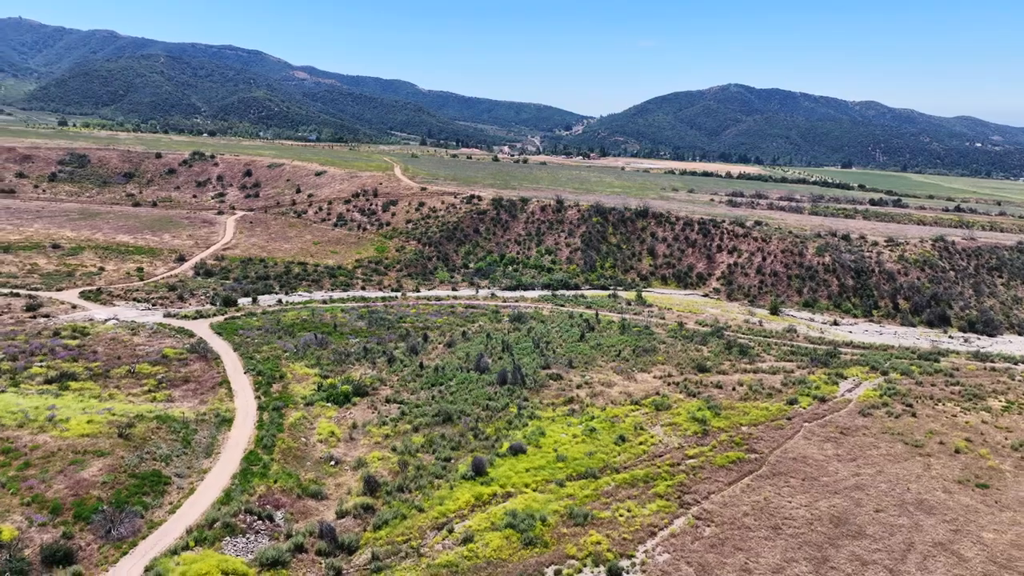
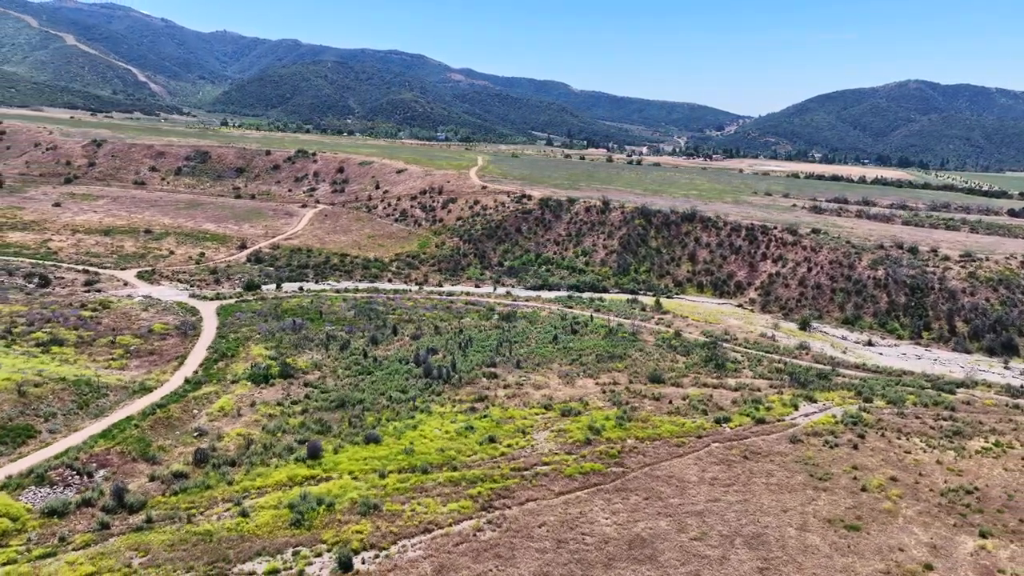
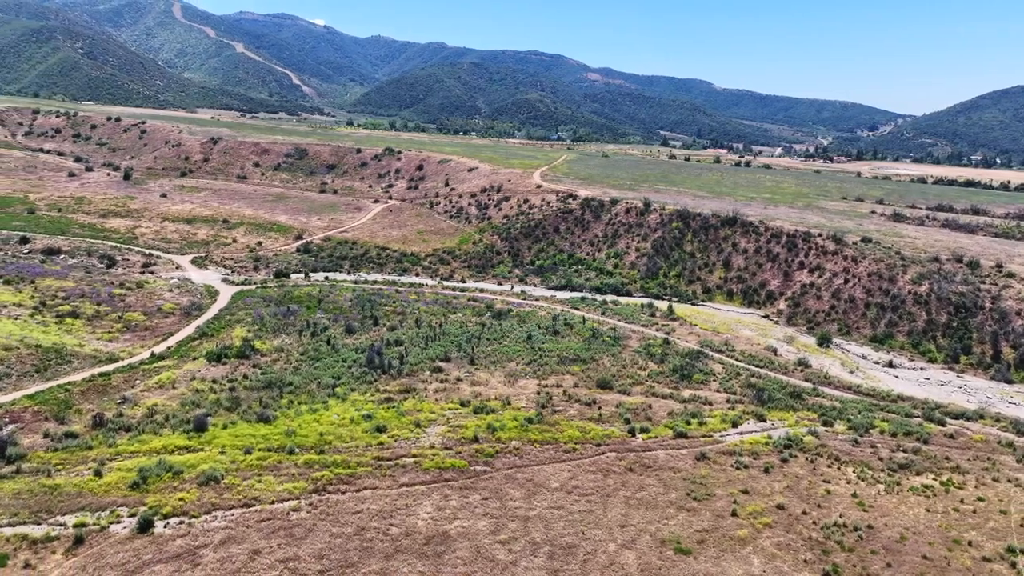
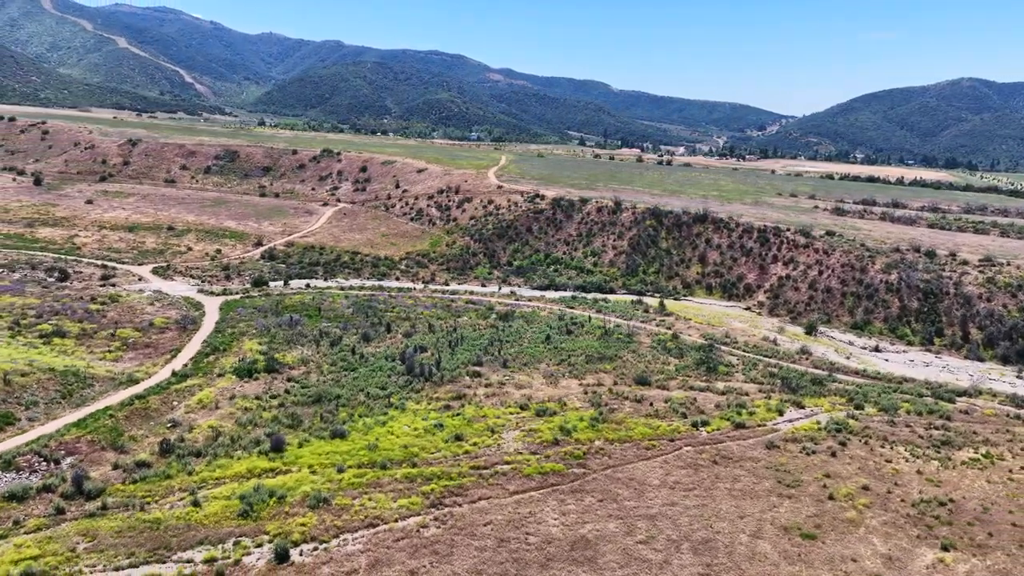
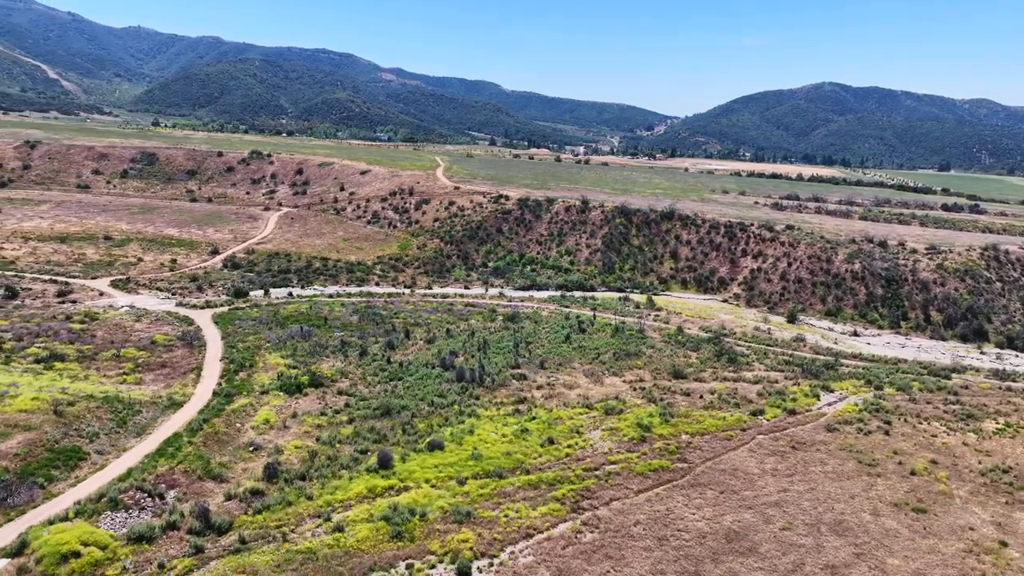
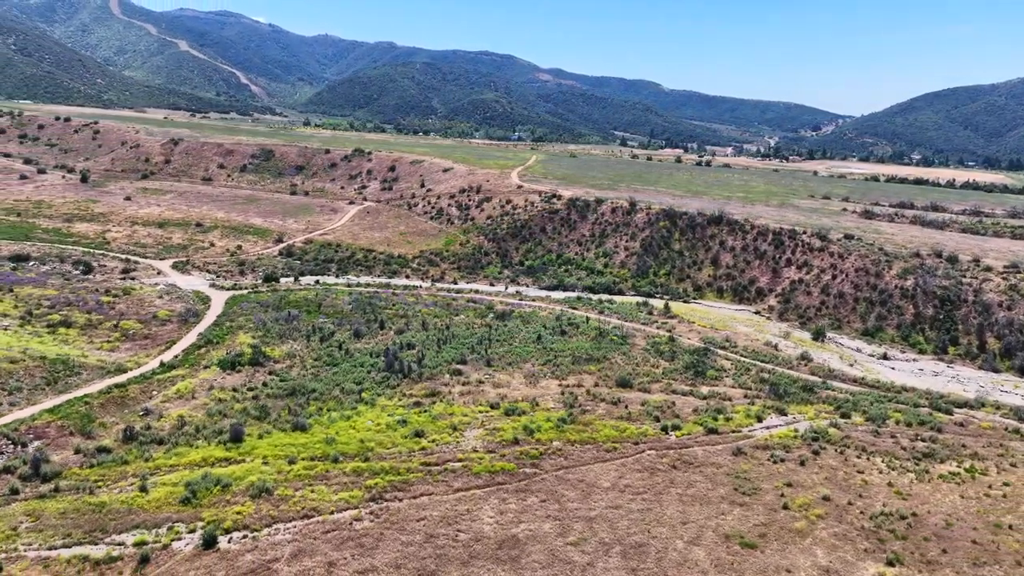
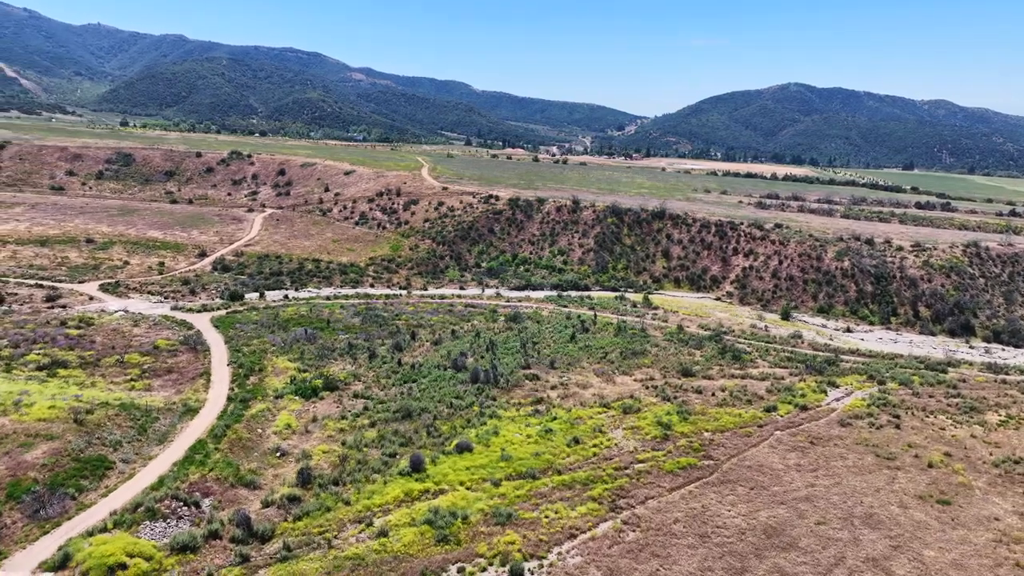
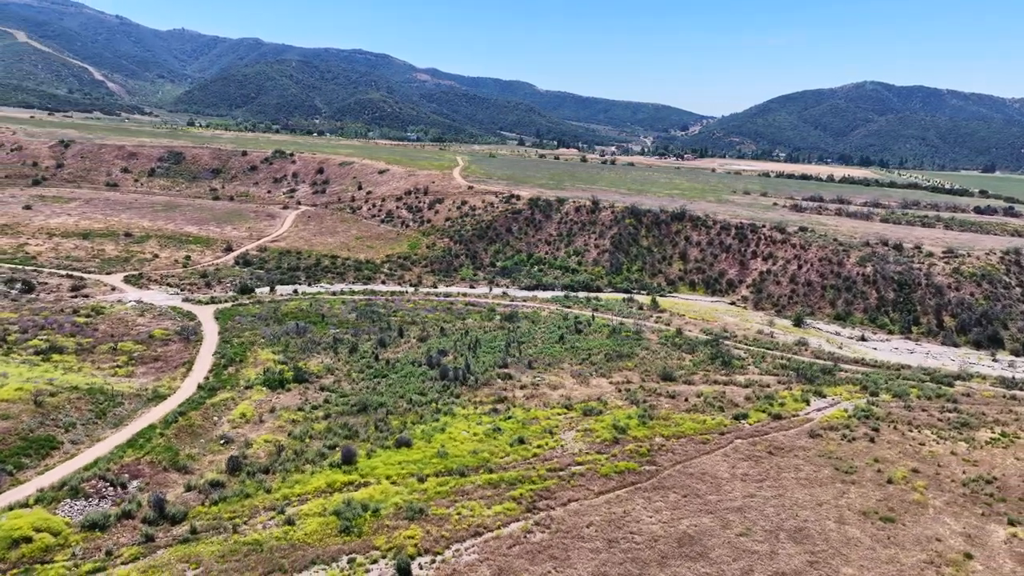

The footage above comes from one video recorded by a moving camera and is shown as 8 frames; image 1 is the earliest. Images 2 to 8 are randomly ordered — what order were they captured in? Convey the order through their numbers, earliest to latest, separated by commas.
7, 5, 8, 2, 4, 6, 3
